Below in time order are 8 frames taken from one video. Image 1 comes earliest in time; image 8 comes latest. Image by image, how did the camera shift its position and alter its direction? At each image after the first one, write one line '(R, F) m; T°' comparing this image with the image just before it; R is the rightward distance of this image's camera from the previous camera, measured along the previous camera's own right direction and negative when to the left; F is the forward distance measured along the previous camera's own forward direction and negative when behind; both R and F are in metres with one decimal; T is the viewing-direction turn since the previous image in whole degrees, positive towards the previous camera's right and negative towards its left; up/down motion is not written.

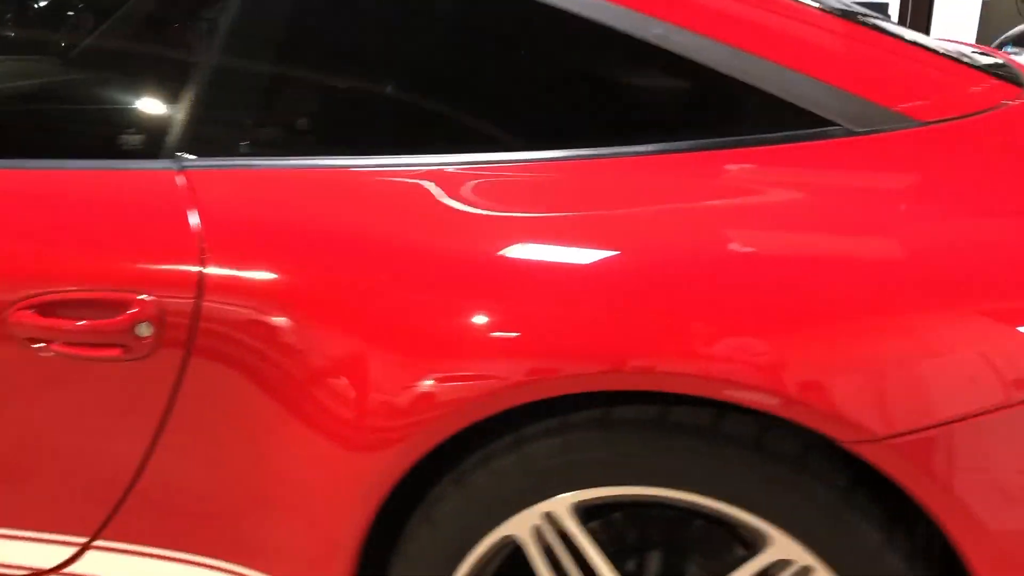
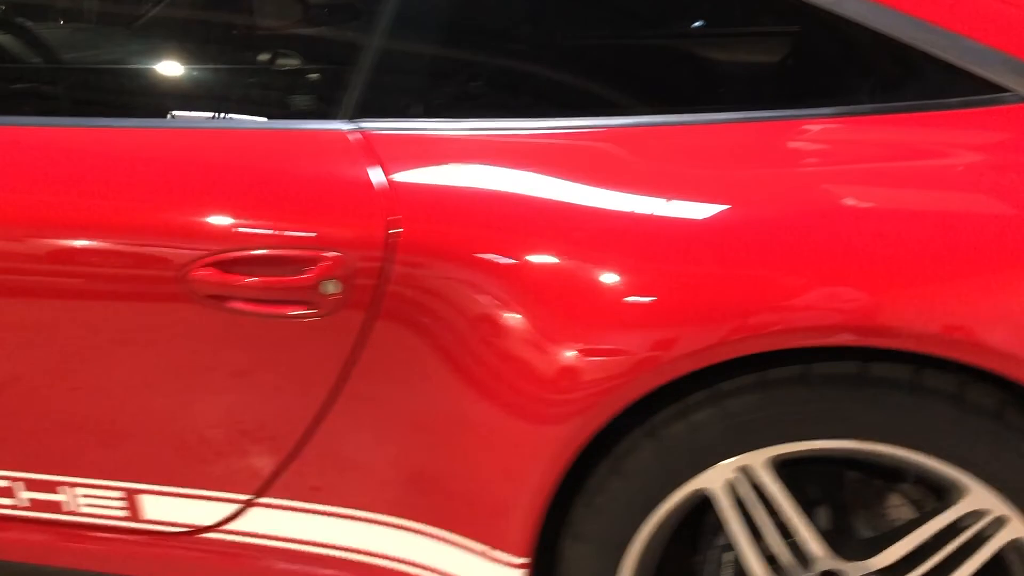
(-0.2, 0.0) m; +1°
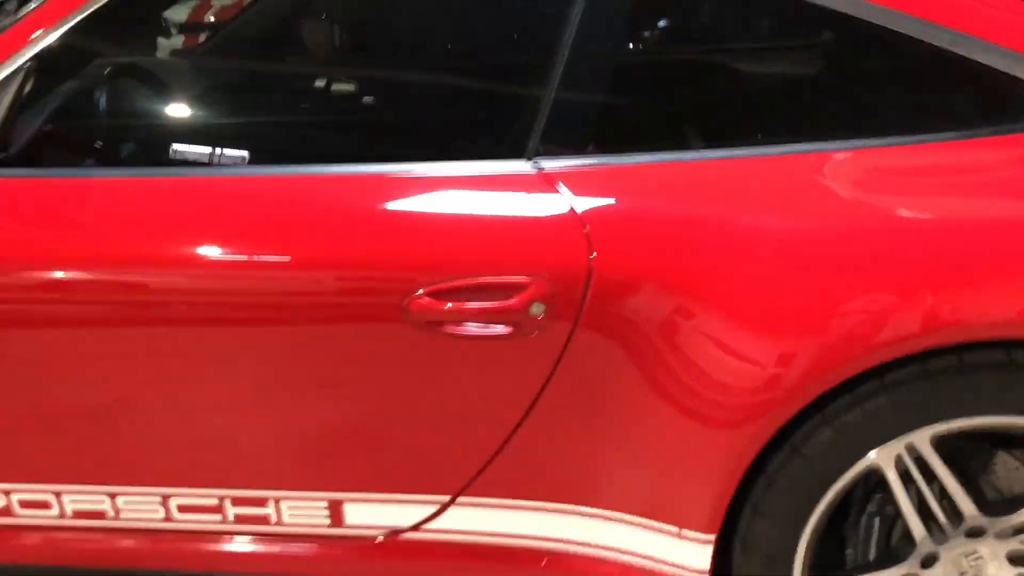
(-0.3, -0.1) m; +3°
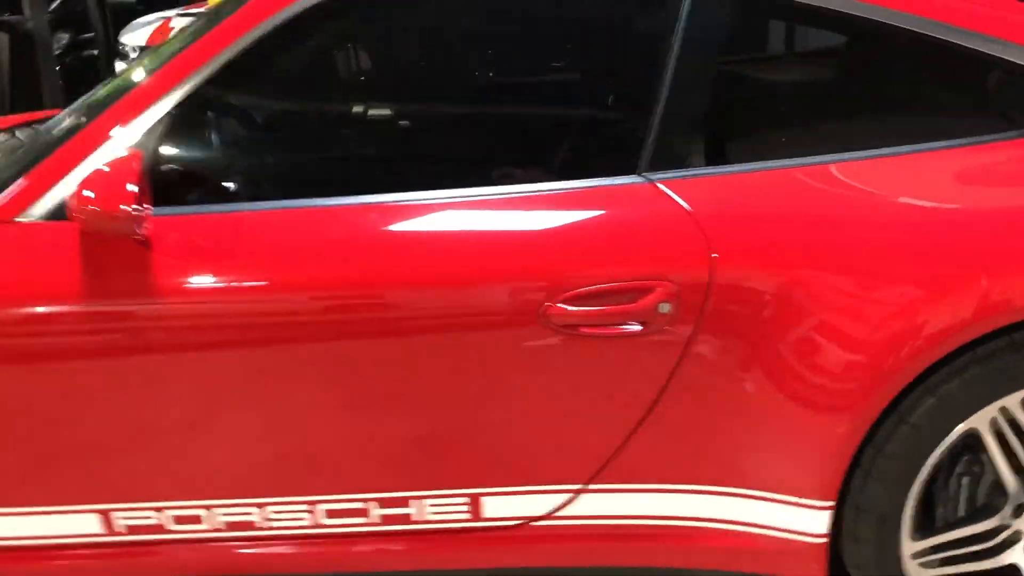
(-0.2, -0.1) m; +3°
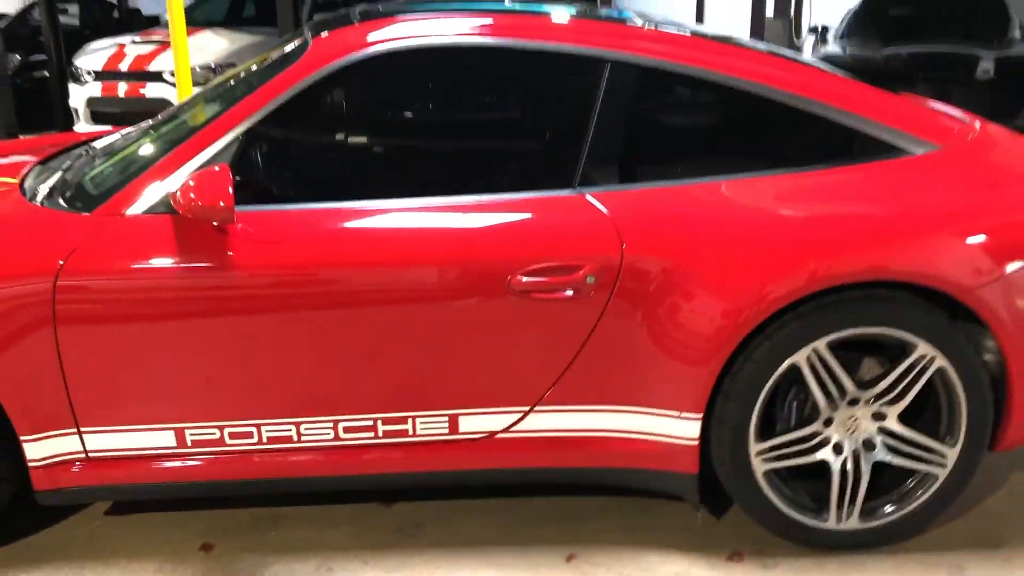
(-0.1, -0.5) m; +5°
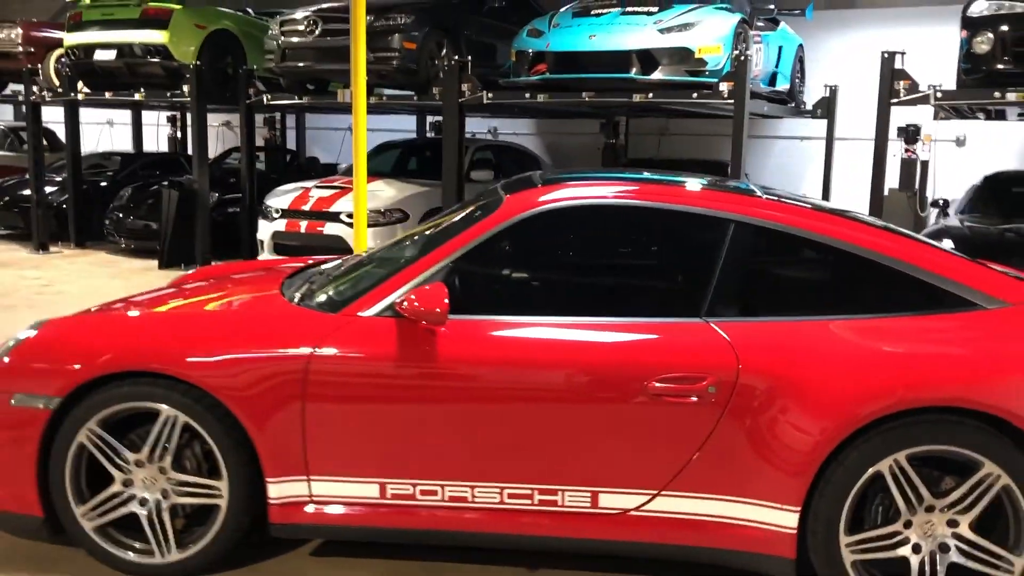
(0.0, -0.5) m; -8°
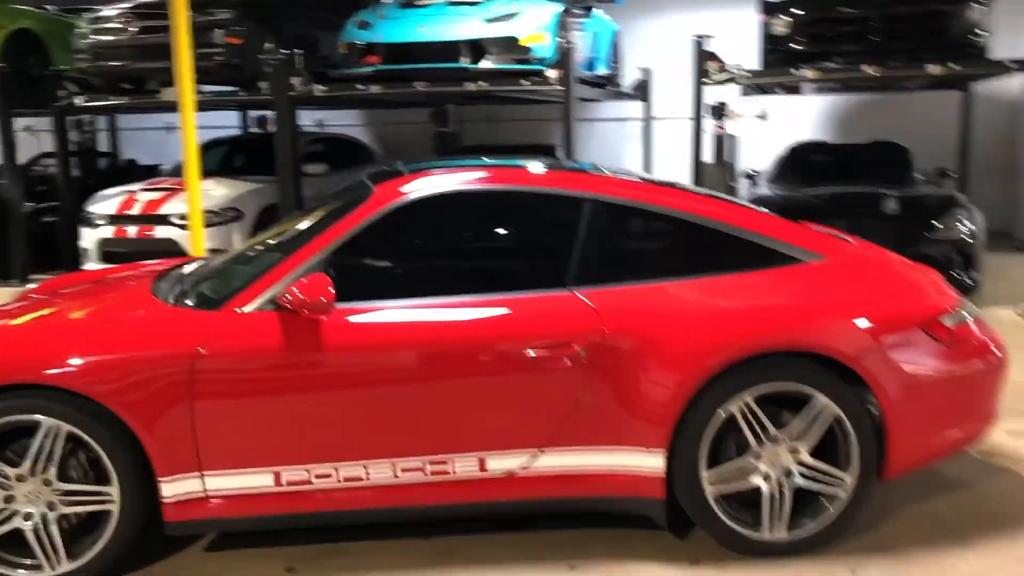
(-0.1, -0.1) m; +10°
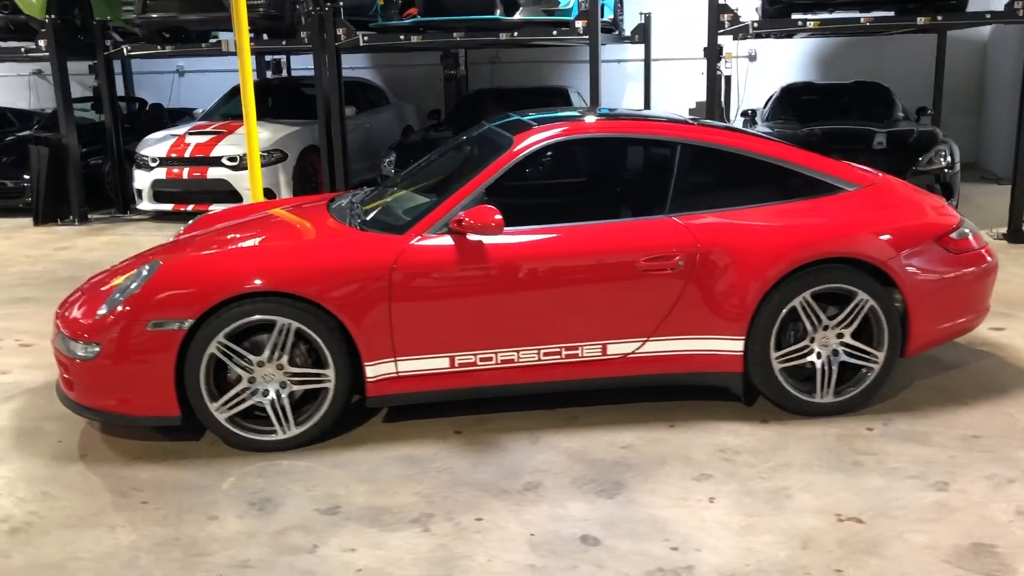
(-0.5, -0.7) m; +2°
